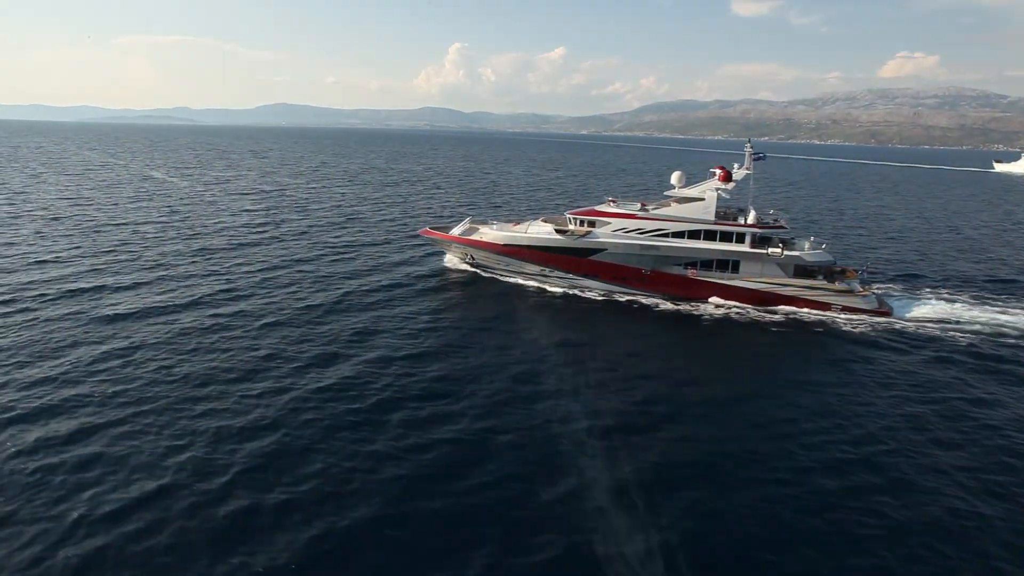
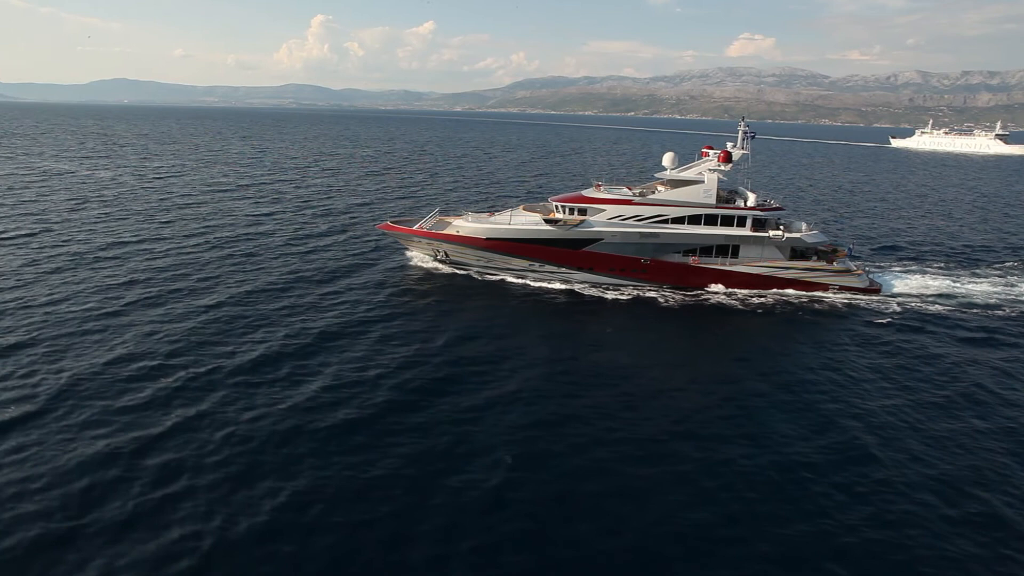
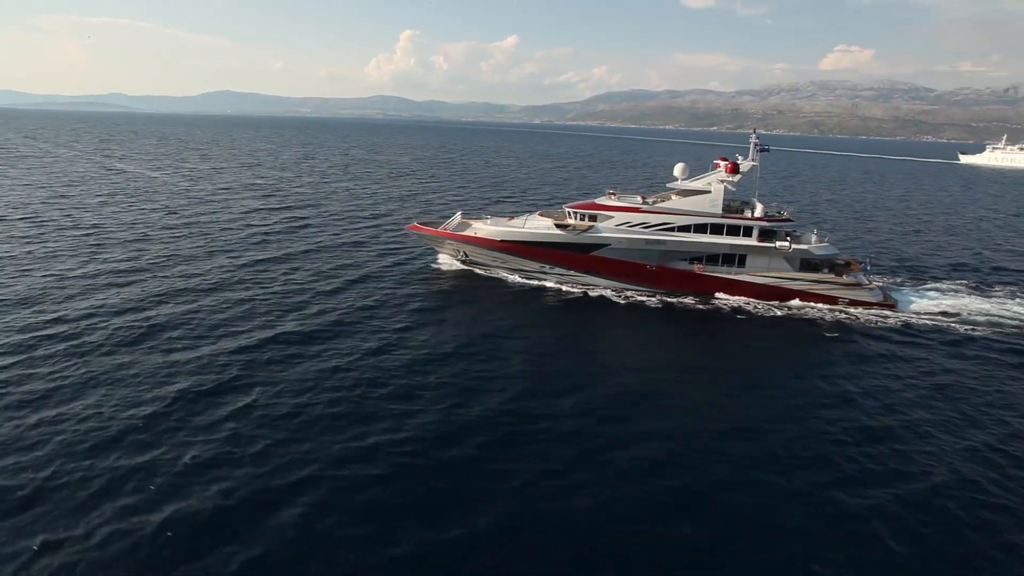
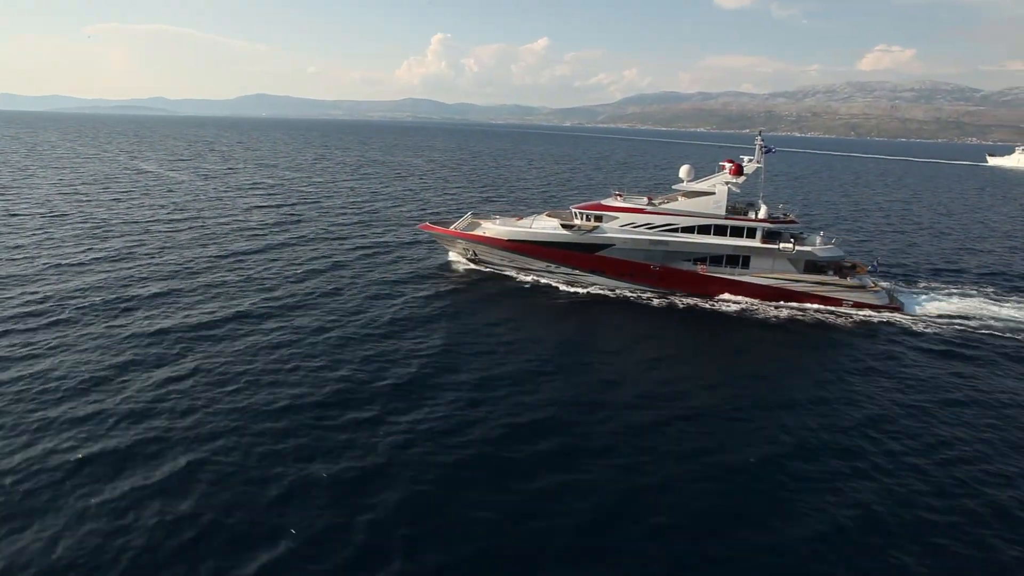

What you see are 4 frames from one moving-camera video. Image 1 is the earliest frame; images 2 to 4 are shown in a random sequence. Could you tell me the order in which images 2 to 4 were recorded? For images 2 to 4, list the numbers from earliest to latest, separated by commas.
4, 3, 2
